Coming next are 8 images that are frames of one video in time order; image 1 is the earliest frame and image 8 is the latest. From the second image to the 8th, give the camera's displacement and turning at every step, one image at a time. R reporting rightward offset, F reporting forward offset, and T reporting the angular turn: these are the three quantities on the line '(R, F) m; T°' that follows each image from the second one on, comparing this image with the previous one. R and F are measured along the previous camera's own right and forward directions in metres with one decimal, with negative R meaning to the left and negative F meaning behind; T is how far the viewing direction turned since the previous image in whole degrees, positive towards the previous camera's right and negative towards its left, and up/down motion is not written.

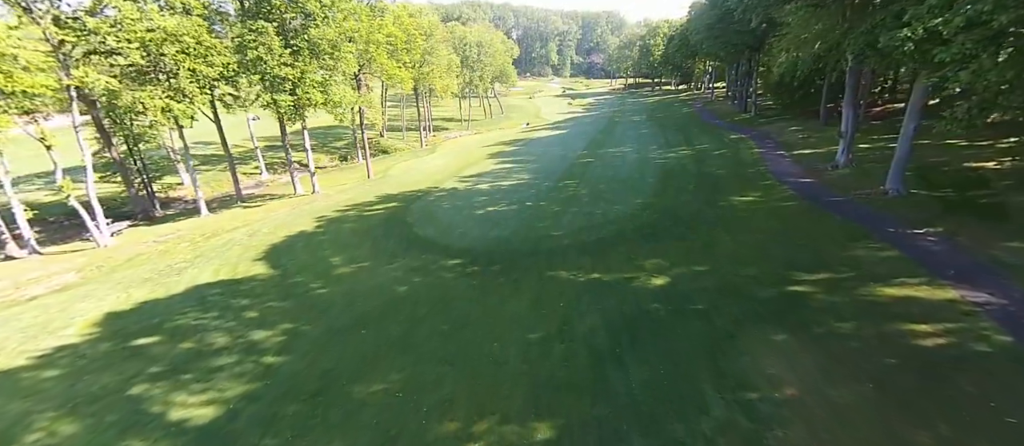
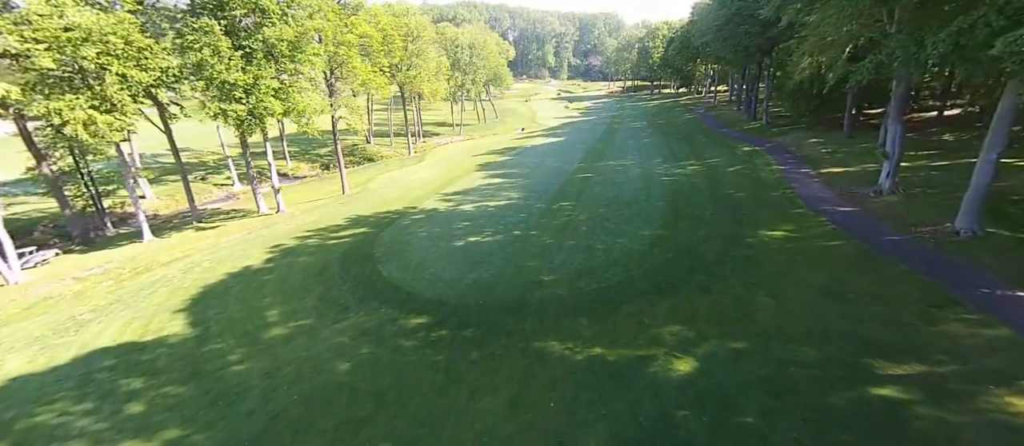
(+0.4, +2.6) m; 0°
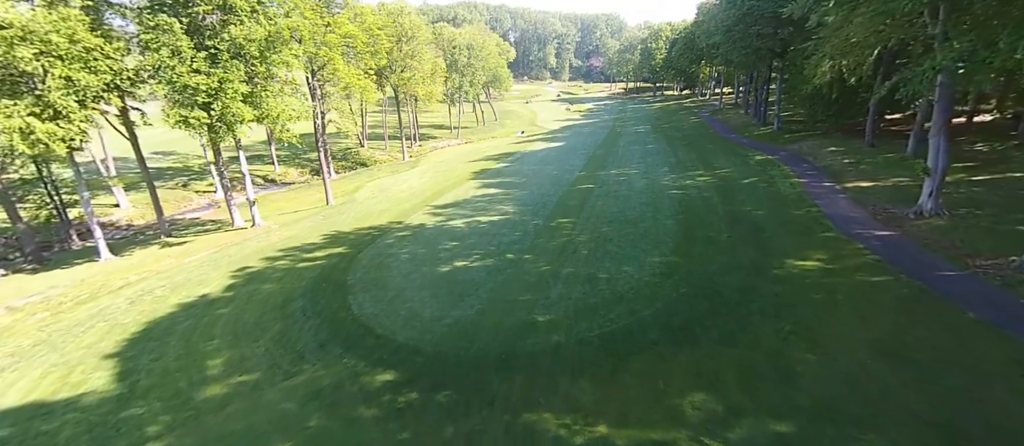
(+0.3, +1.7) m; 0°
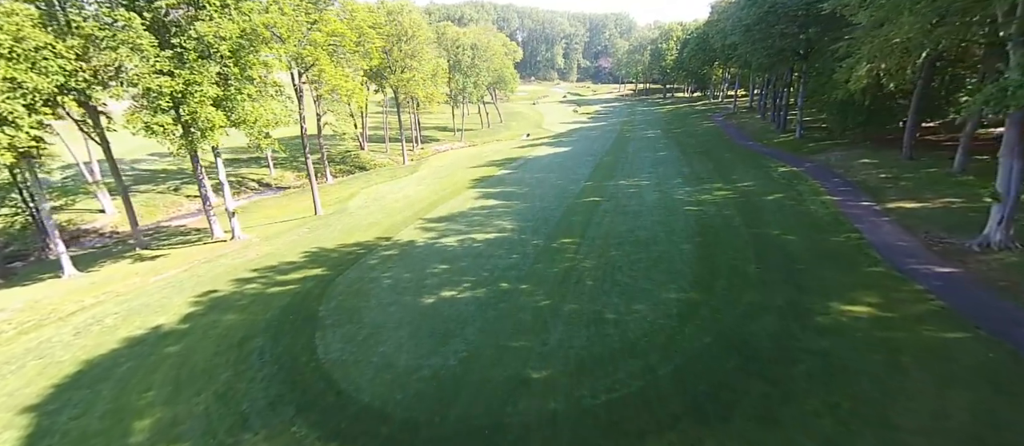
(+0.3, +1.6) m; -1°
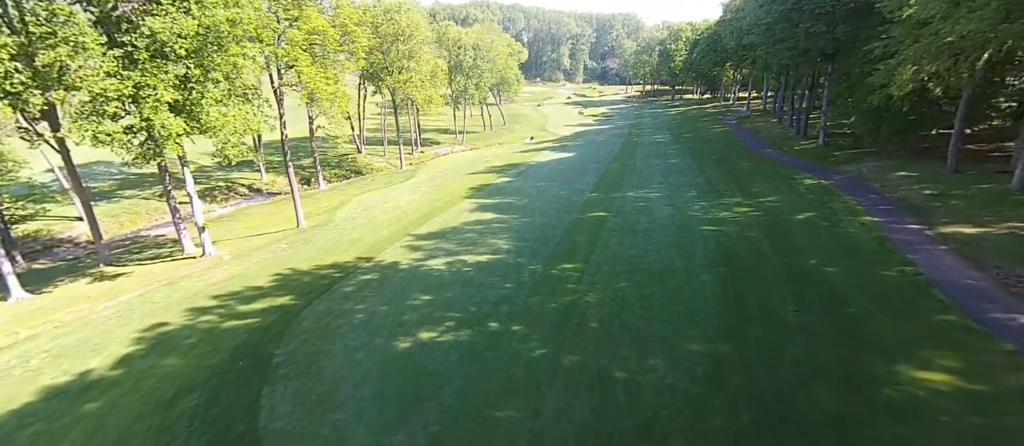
(+0.3, +1.8) m; -1°
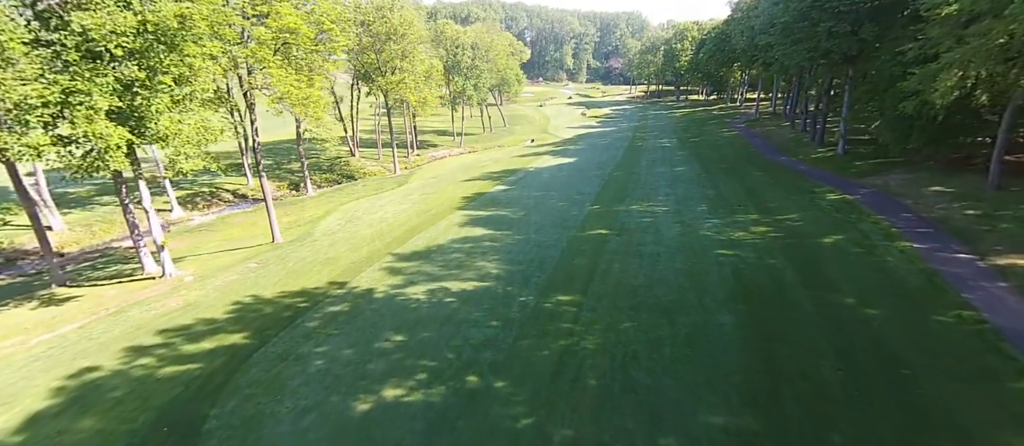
(+0.4, +1.7) m; 0°
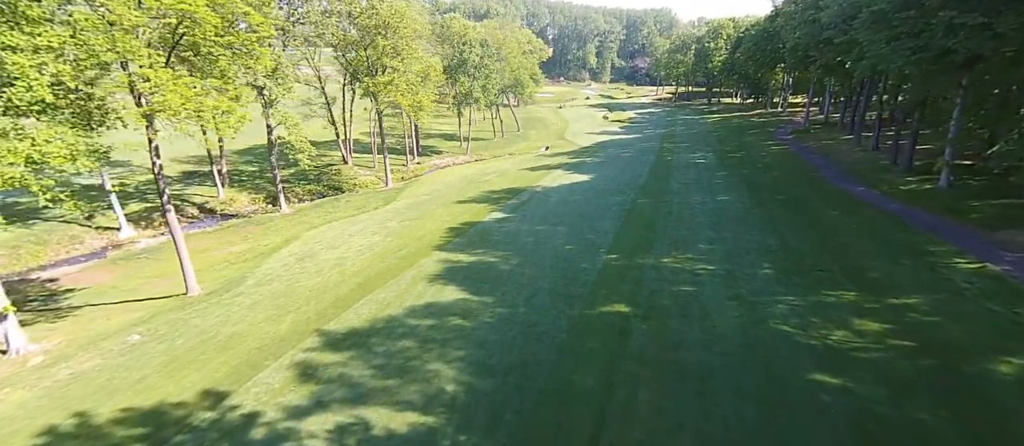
(+1.0, +4.9) m; -3°
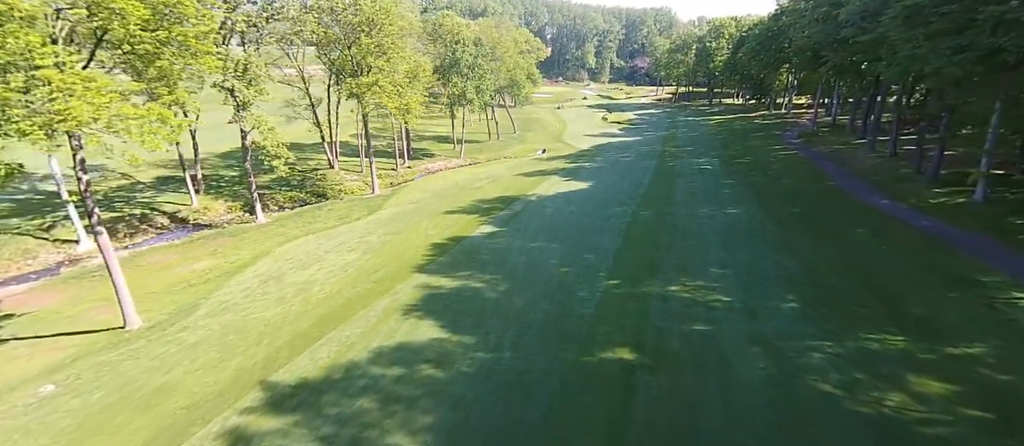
(+0.3, +1.8) m; 0°
